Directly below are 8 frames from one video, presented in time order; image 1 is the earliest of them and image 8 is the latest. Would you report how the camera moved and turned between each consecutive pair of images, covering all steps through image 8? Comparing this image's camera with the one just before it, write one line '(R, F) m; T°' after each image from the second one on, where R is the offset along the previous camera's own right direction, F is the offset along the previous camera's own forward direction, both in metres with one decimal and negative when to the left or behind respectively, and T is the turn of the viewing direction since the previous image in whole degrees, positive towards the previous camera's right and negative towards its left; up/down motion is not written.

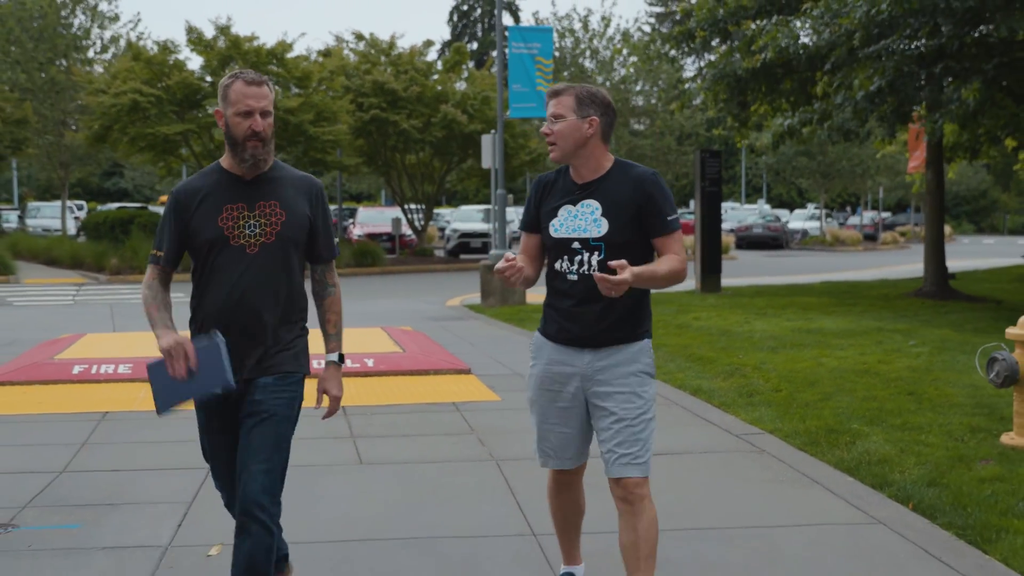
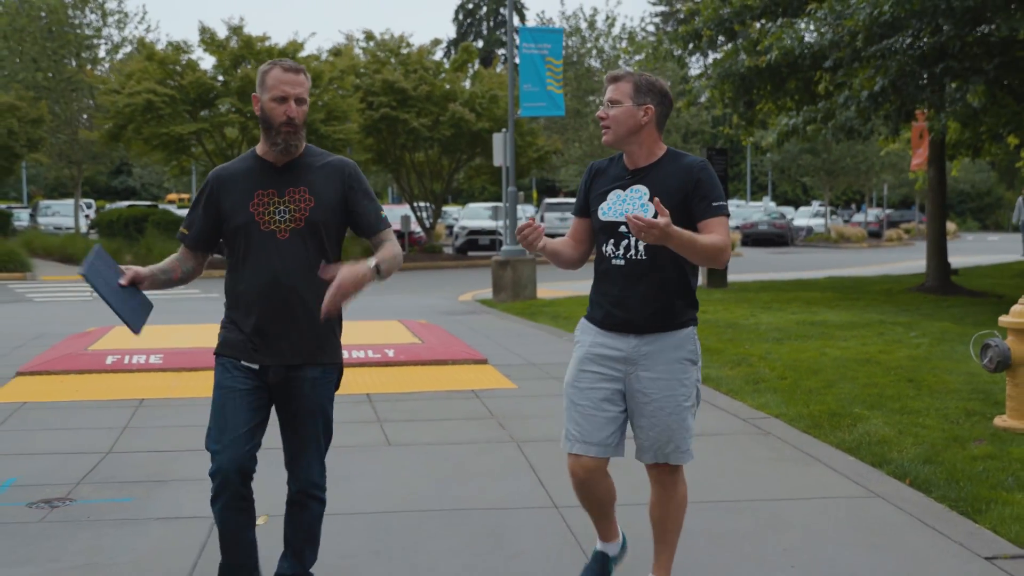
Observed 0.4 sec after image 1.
(-0.1, -0.4) m; 0°
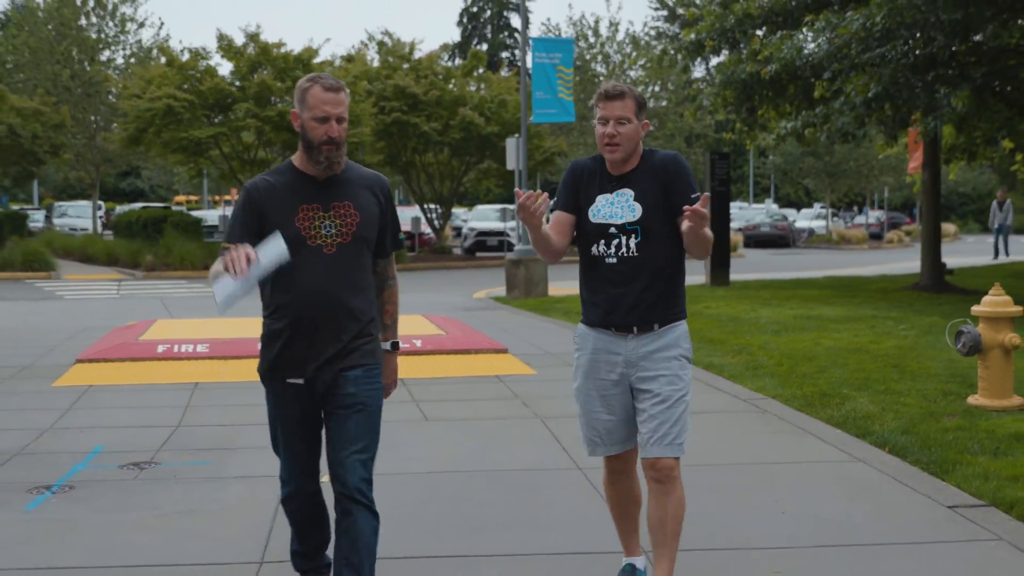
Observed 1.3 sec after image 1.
(-0.1, -0.8) m; 0°
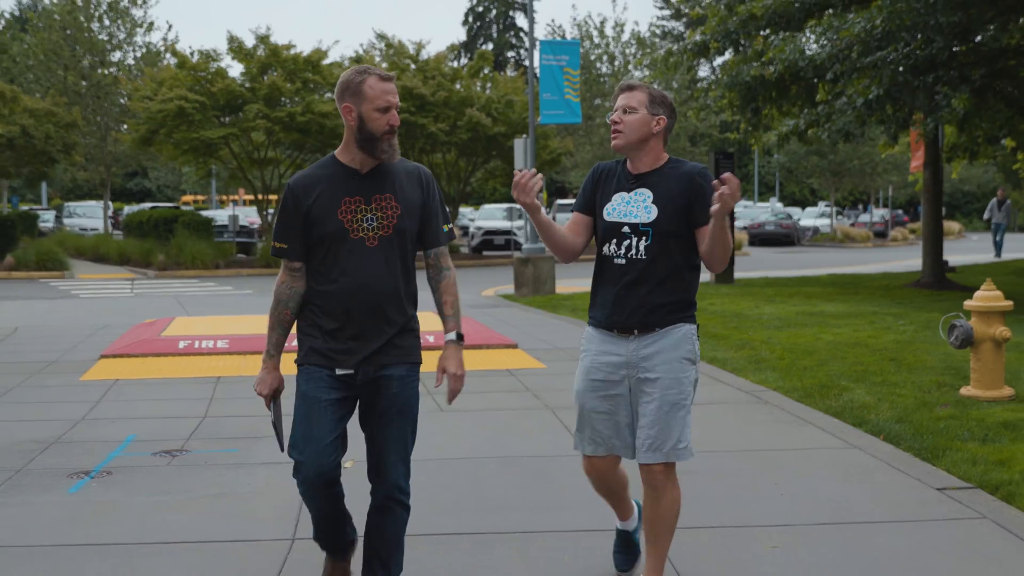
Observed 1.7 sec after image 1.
(0.0, -0.3) m; 0°
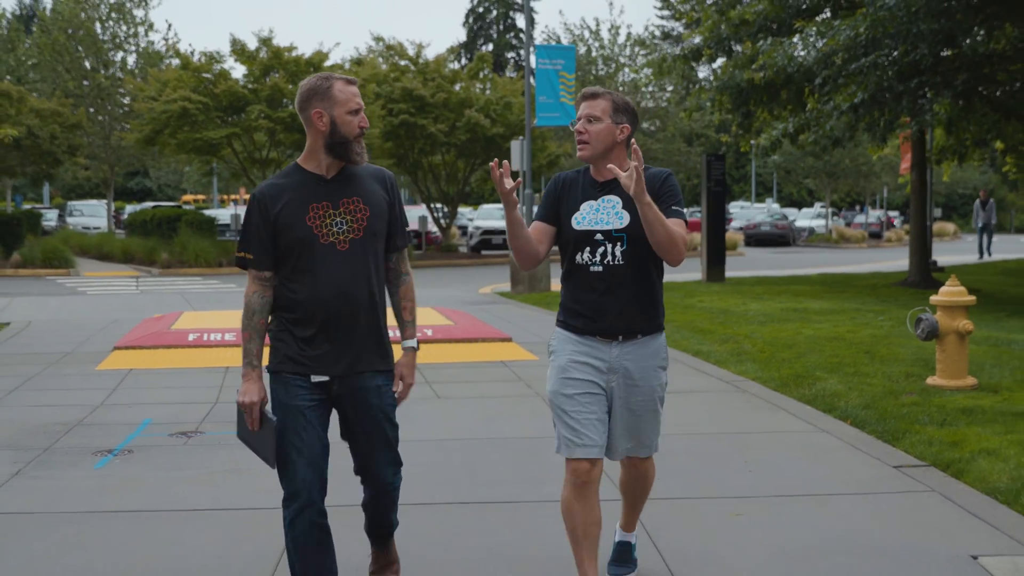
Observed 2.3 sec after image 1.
(0.0, -0.5) m; 0°
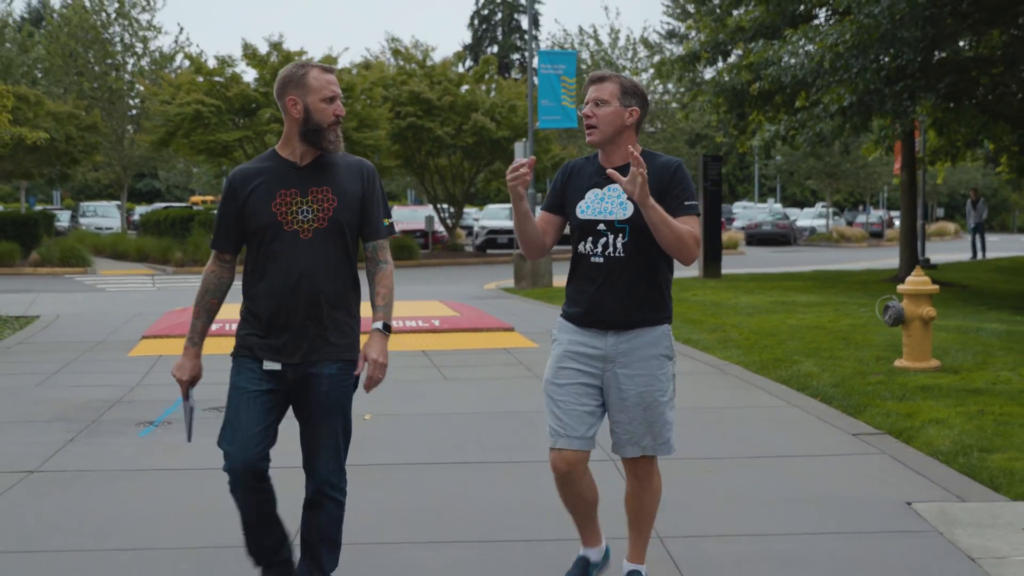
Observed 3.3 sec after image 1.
(0.0, -0.7) m; 0°
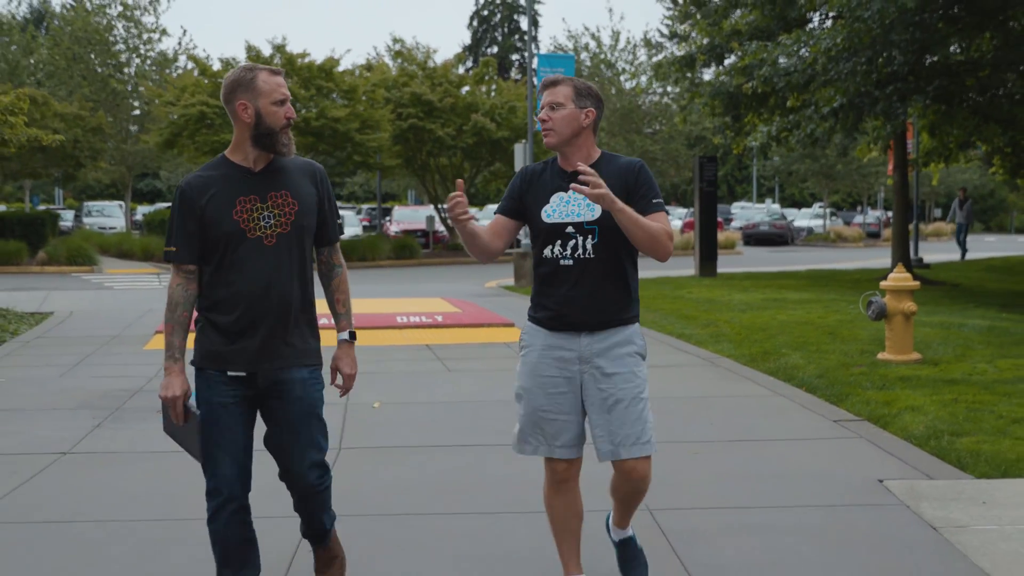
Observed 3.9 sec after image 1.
(0.0, -0.4) m; 0°
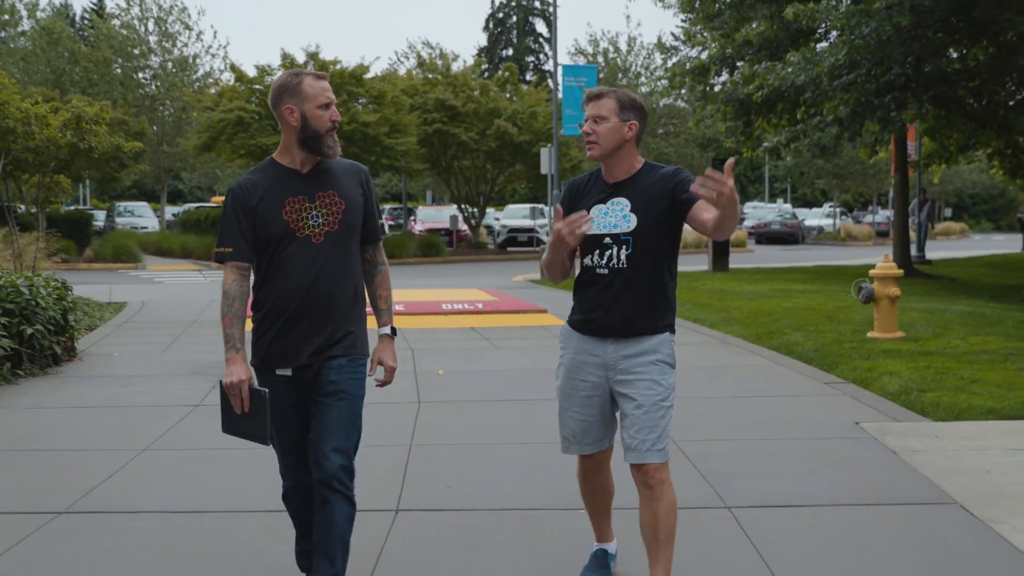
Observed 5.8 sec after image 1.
(-0.2, -1.5) m; -1°
